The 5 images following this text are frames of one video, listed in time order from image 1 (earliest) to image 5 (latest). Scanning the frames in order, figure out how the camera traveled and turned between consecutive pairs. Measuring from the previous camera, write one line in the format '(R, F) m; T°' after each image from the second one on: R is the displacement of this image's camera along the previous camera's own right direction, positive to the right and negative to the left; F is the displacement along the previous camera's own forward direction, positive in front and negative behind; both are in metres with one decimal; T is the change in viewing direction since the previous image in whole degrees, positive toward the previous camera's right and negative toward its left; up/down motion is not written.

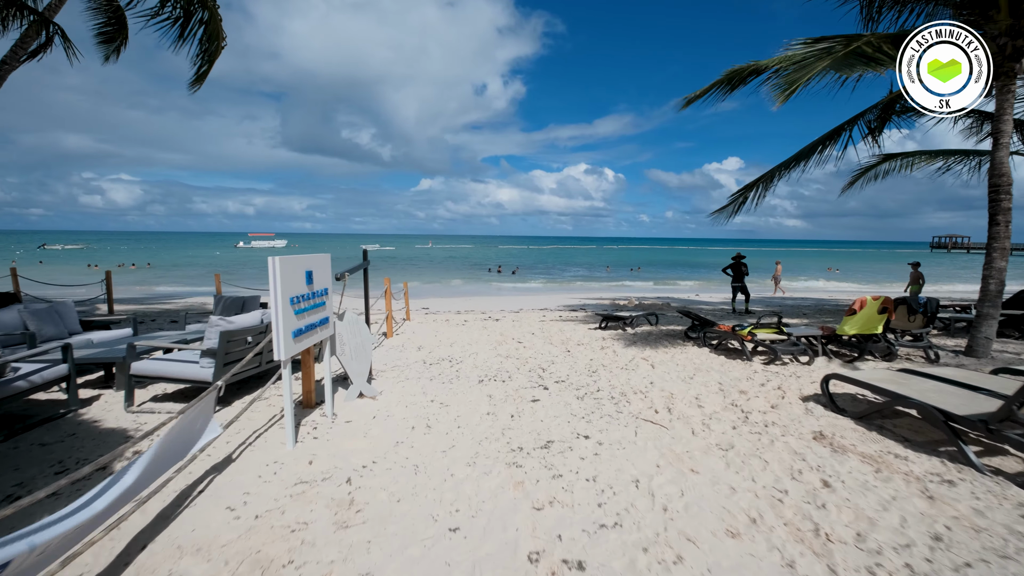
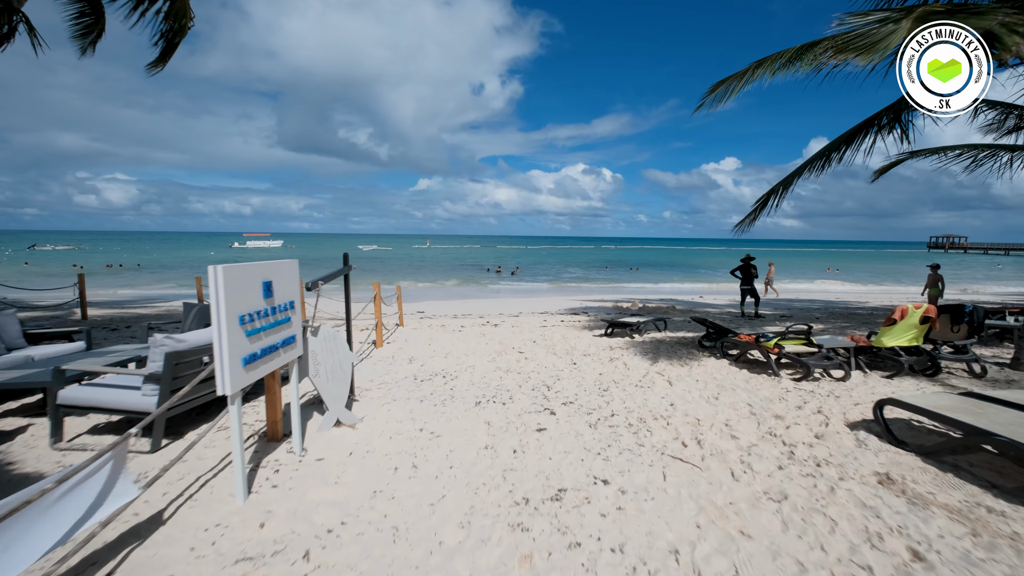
(0.0, +0.6) m; 0°
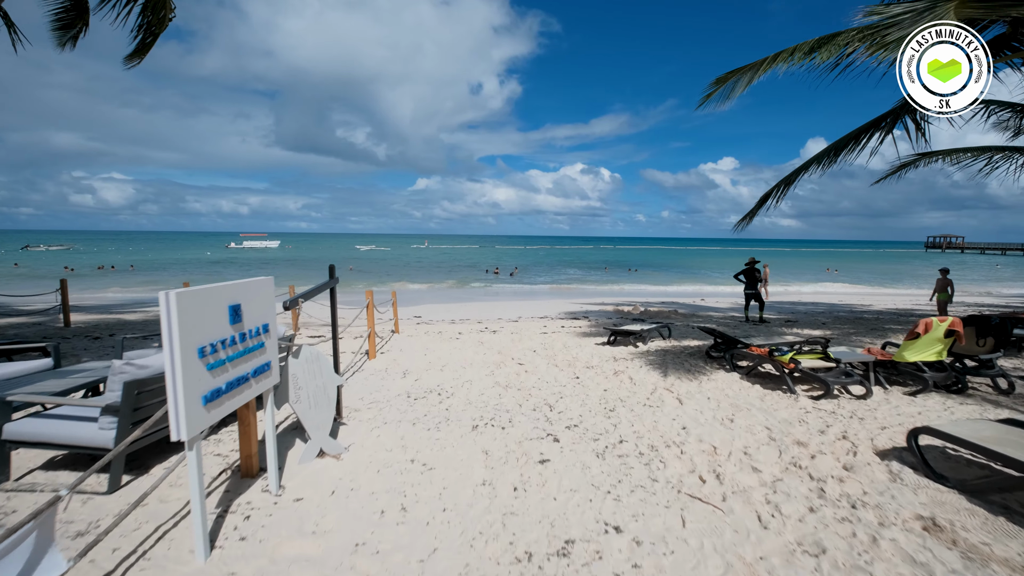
(0.0, +0.3) m; 0°
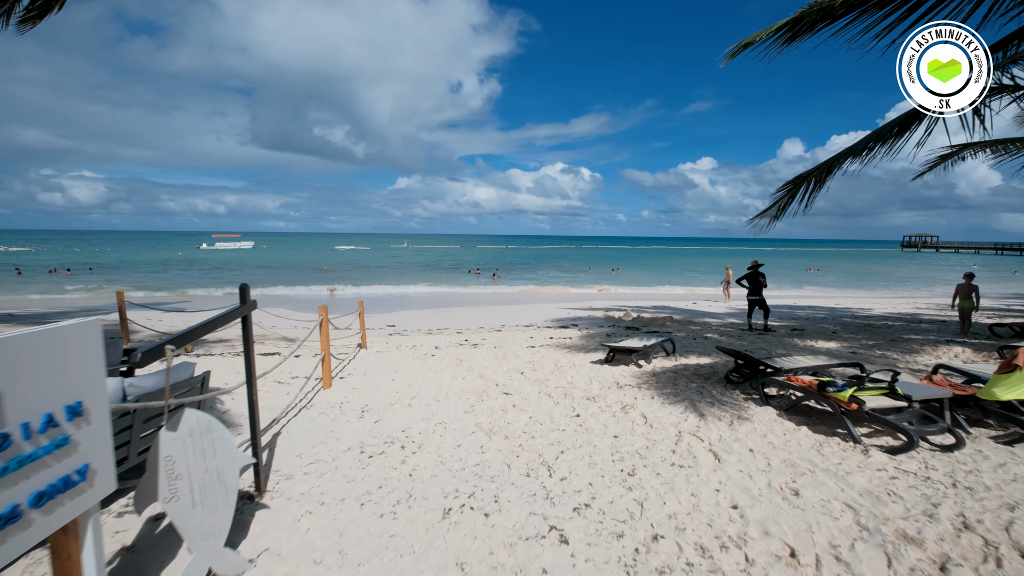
(0.0, +1.2) m; +2°
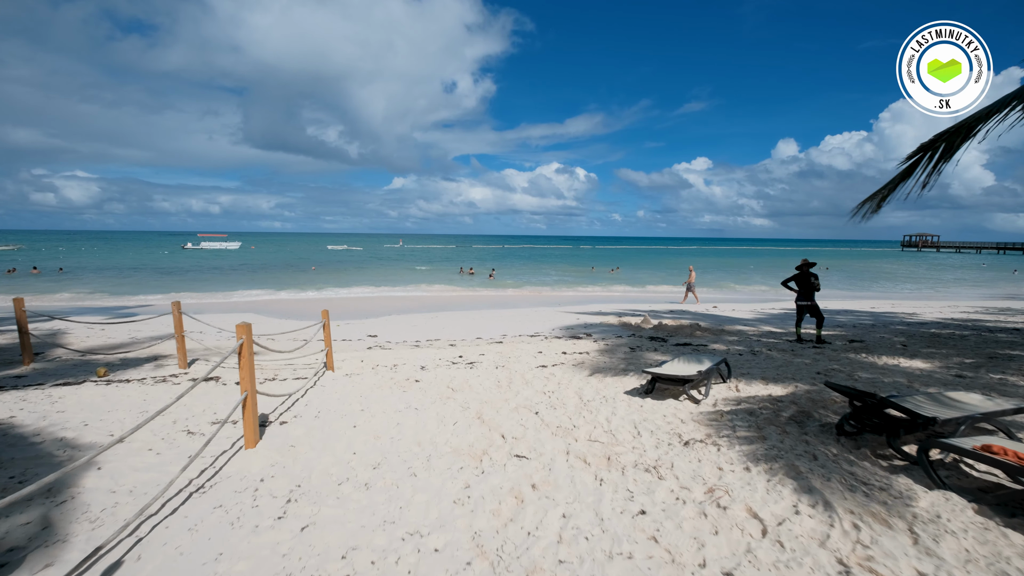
(-0.1, +2.0) m; 0°
